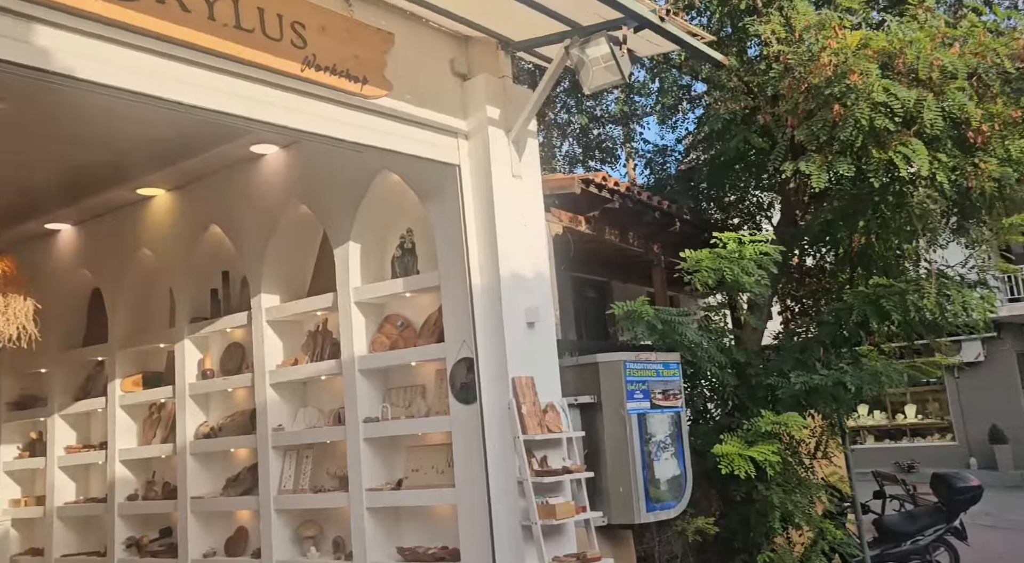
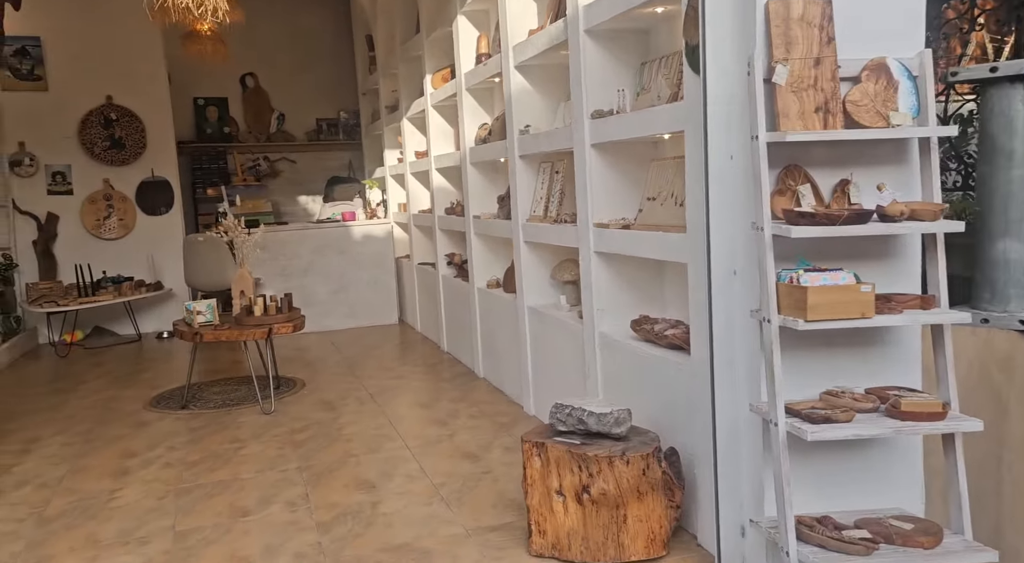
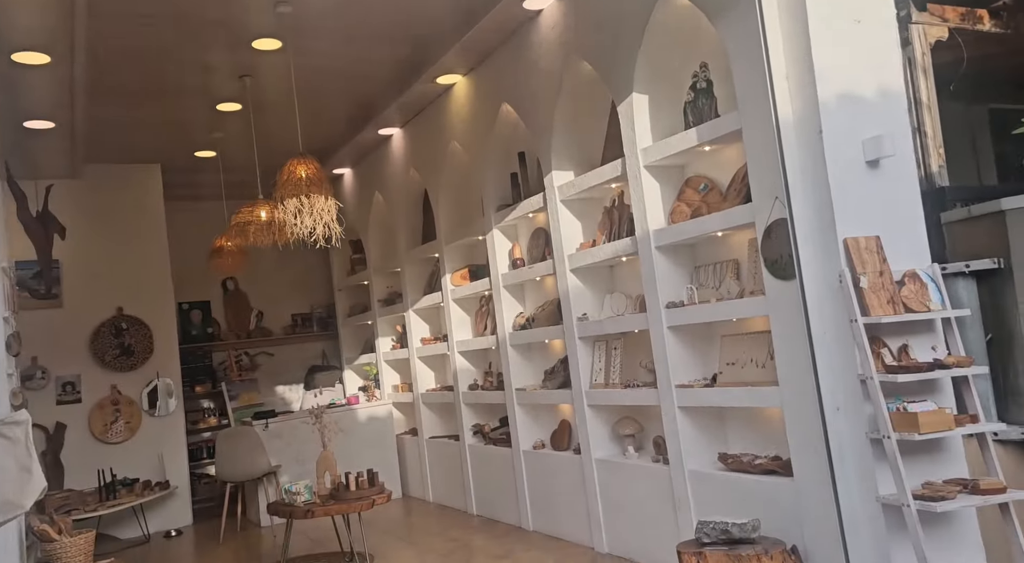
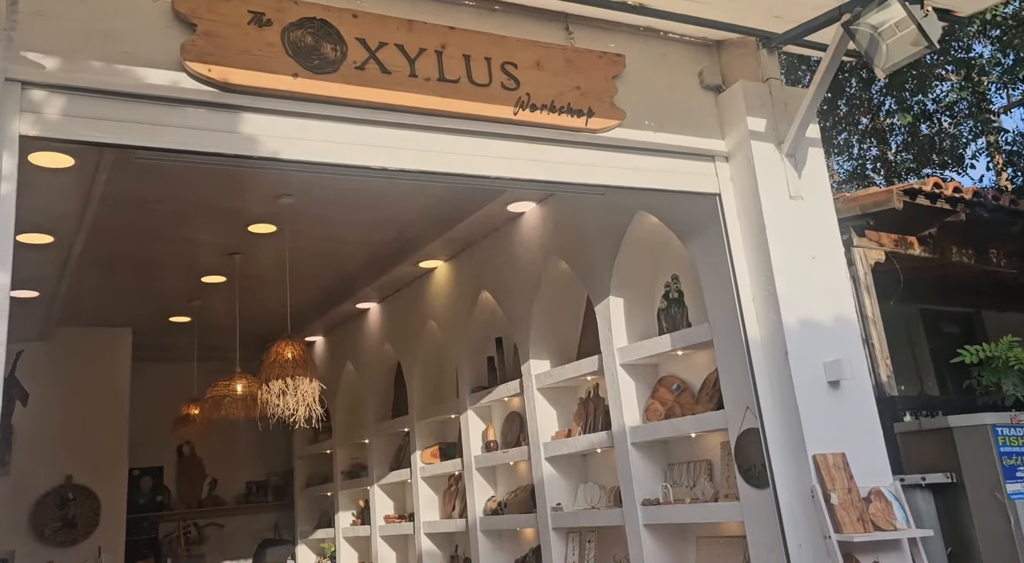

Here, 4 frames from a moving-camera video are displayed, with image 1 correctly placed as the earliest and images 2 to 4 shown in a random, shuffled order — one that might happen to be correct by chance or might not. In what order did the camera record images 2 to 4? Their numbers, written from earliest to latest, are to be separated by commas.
4, 3, 2
